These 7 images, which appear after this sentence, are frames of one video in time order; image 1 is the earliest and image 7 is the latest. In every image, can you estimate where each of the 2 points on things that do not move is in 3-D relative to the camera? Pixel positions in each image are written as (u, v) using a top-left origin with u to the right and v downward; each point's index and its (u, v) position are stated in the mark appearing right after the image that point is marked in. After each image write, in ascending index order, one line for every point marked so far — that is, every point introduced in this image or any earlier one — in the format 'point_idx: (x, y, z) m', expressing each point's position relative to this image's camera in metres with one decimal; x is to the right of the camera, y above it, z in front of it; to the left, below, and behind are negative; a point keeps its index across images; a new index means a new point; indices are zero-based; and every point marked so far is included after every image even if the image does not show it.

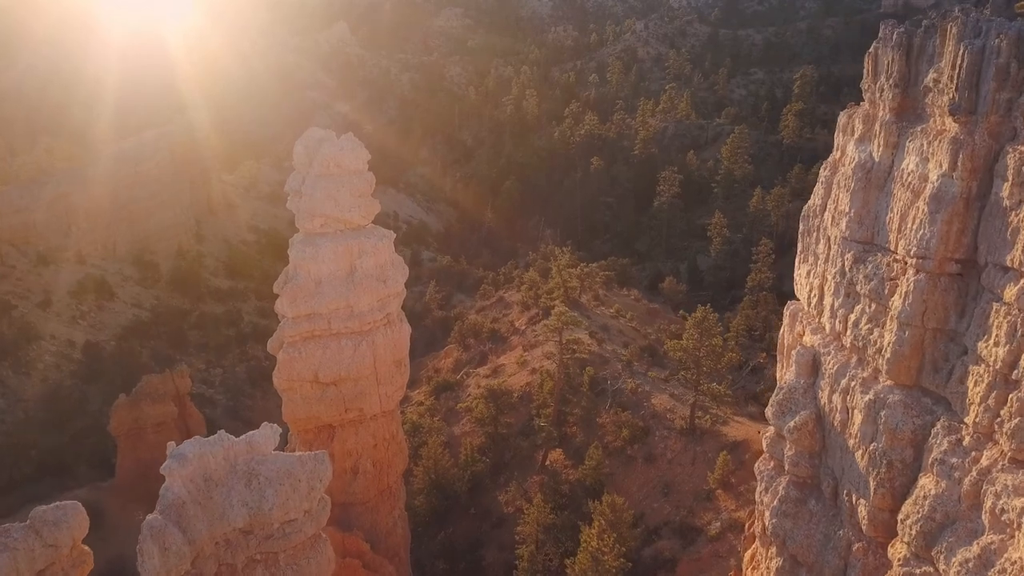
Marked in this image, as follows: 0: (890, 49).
0: (+4.6, +2.9, +8.9) m
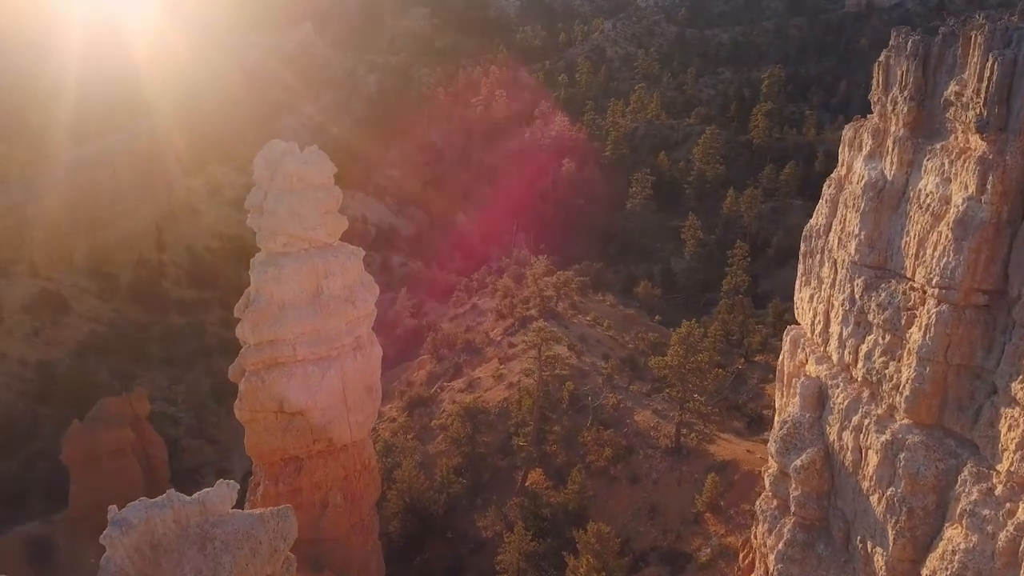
0: (+4.4, +2.6, +8.2) m
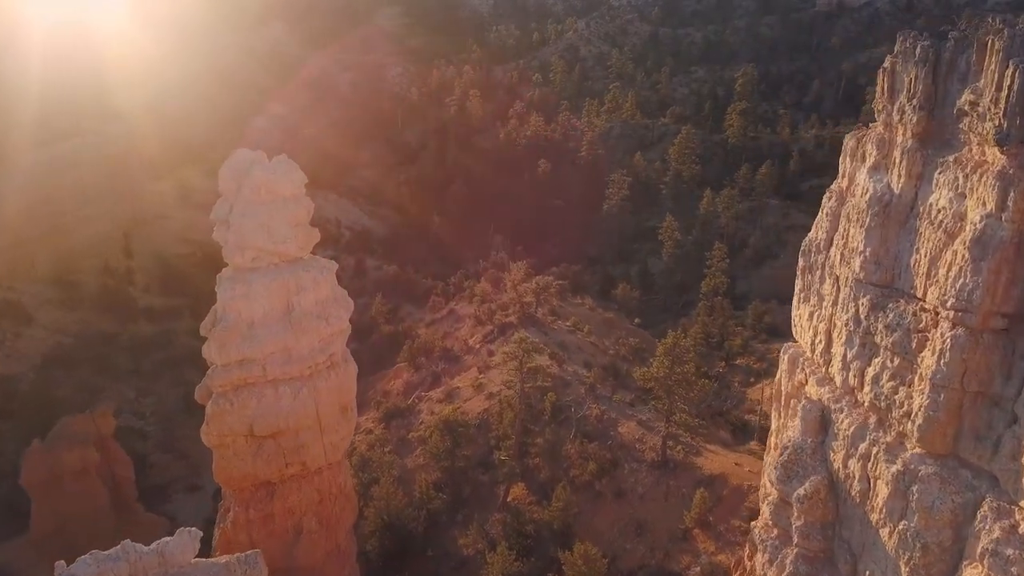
0: (+4.2, +2.4, +7.7) m
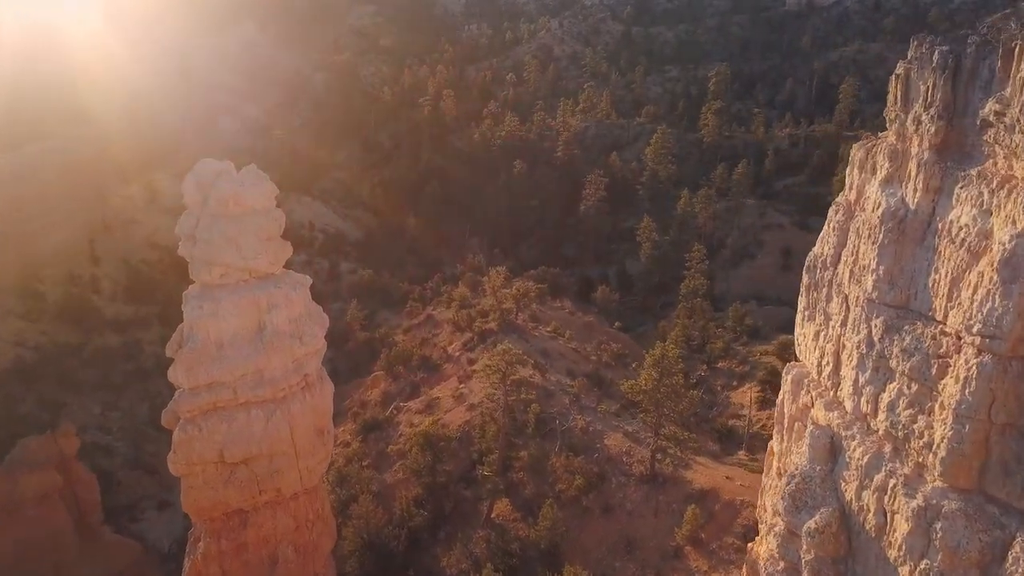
0: (+4.1, +2.1, +7.2) m
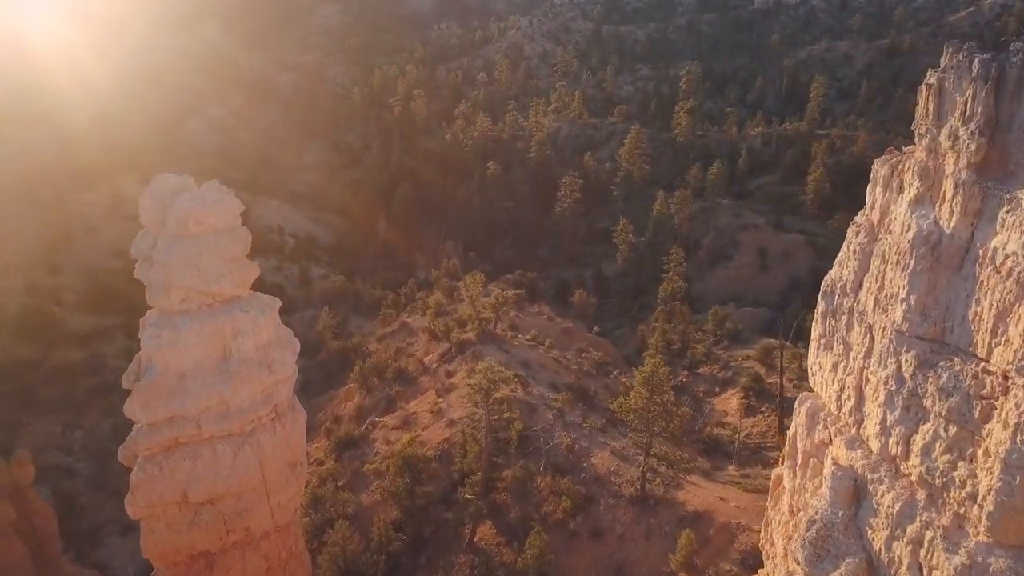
0: (+4.0, +1.8, +6.5) m
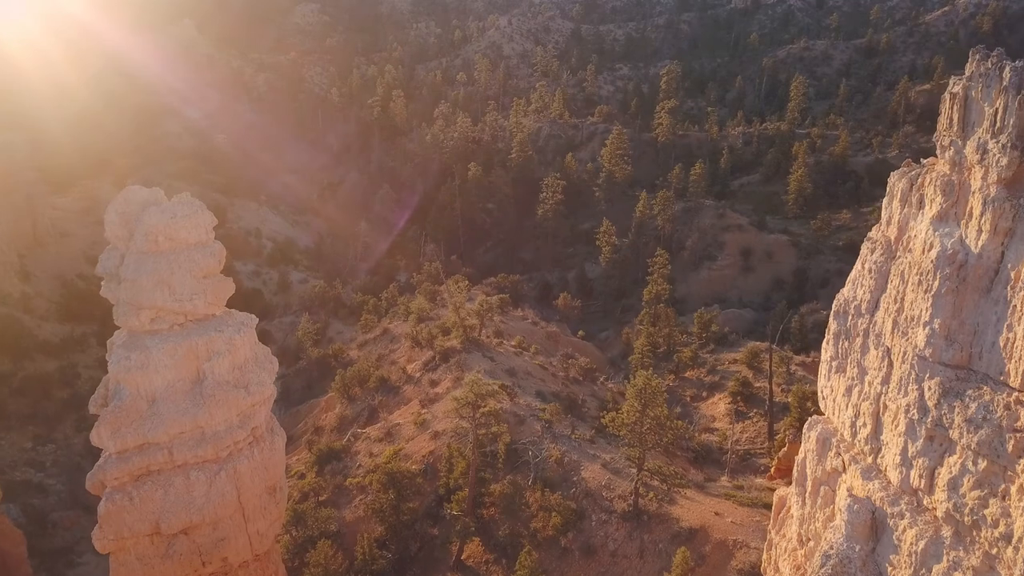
0: (+4.0, +1.6, +6.0) m
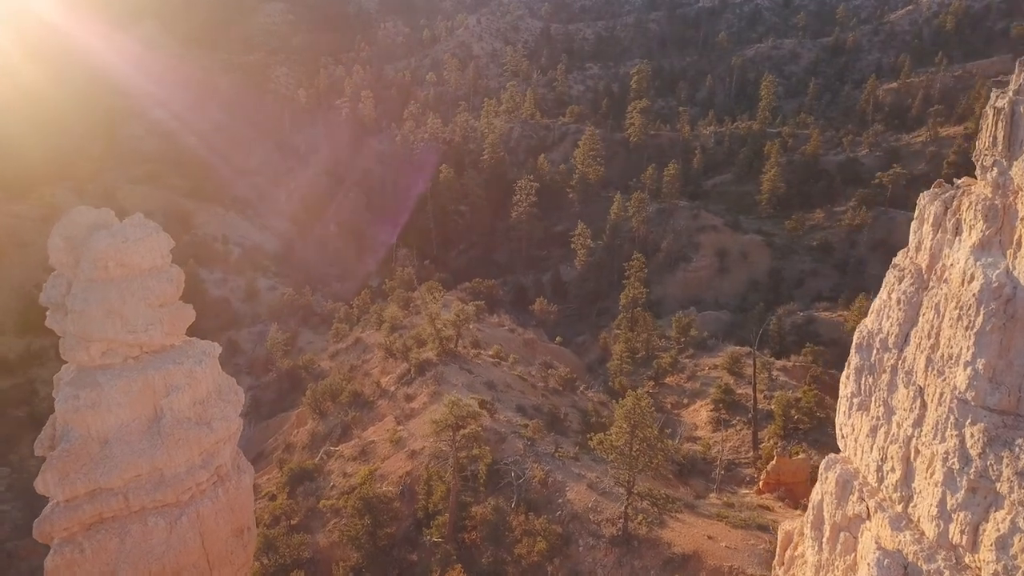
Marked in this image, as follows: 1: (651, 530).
0: (+3.9, +1.3, +5.4) m
1: (+3.0, -5.2, +16.0) m
